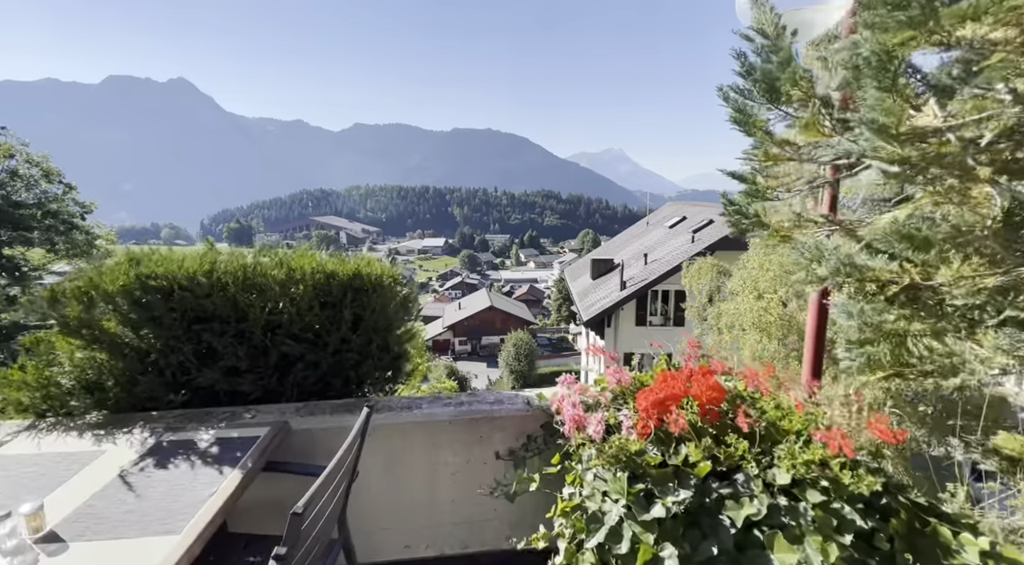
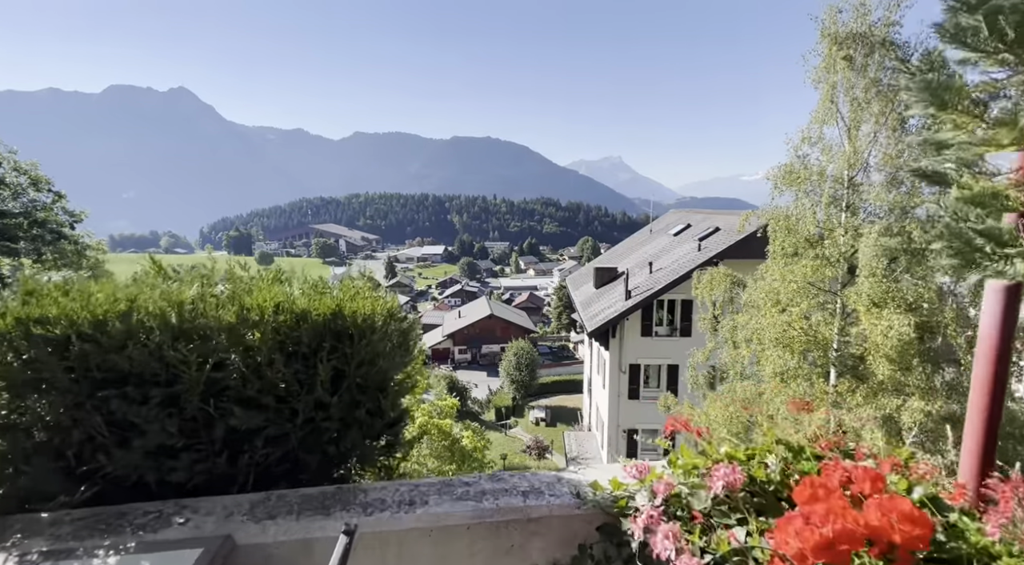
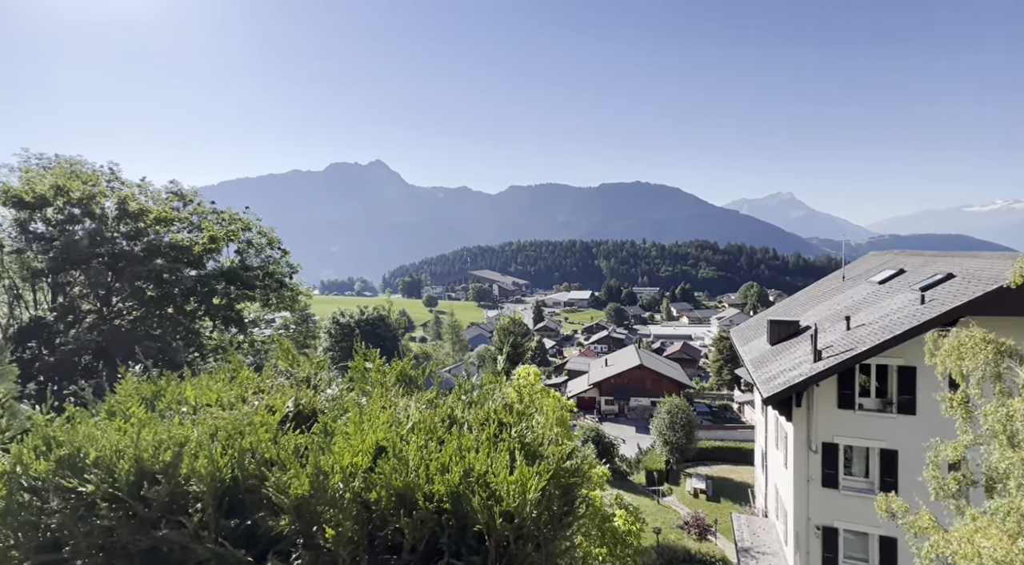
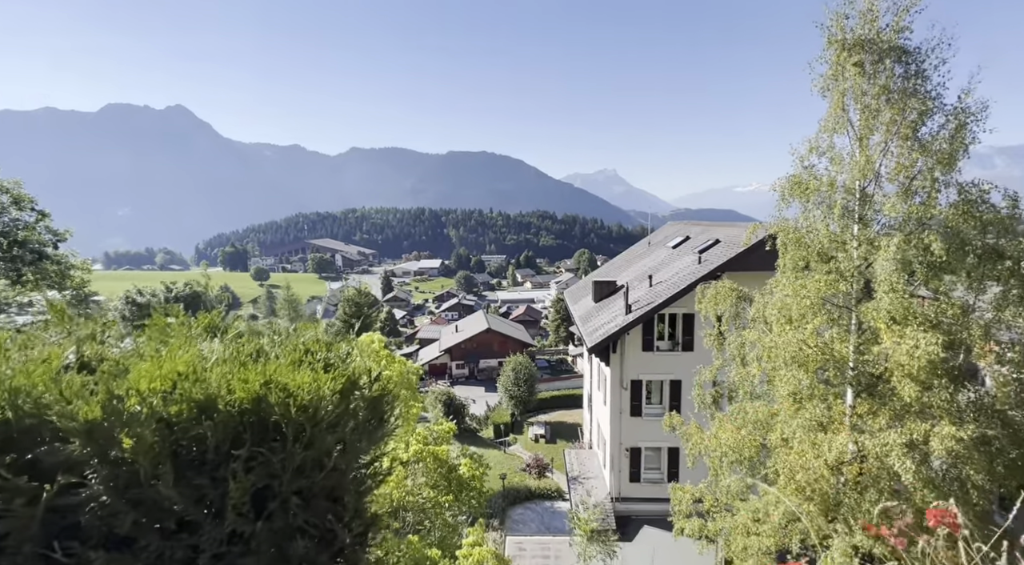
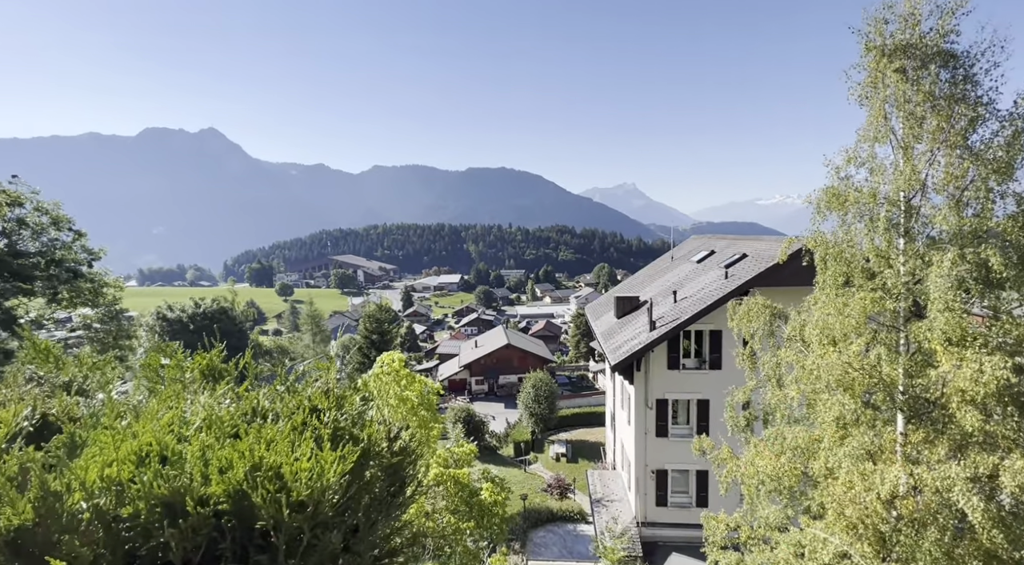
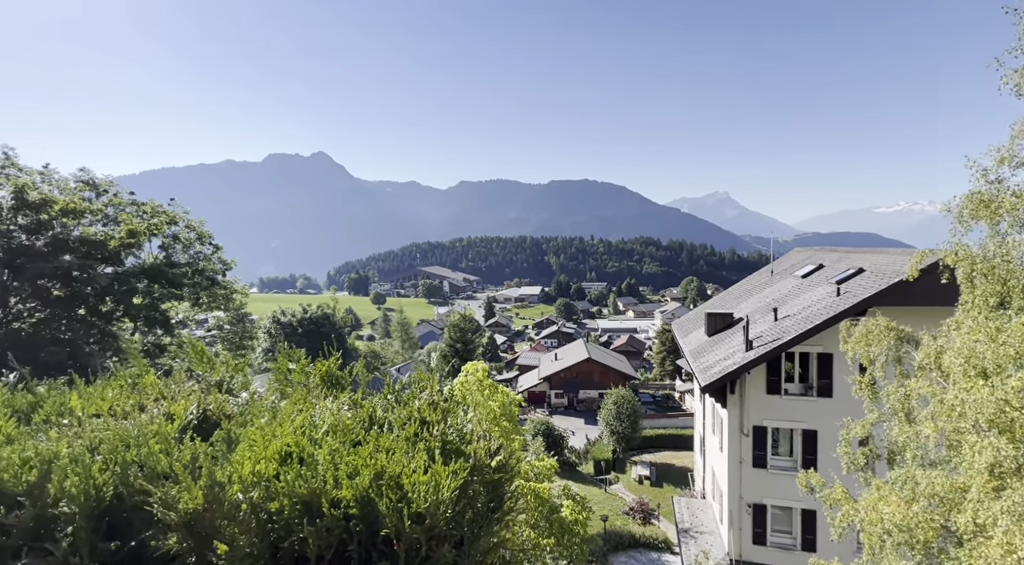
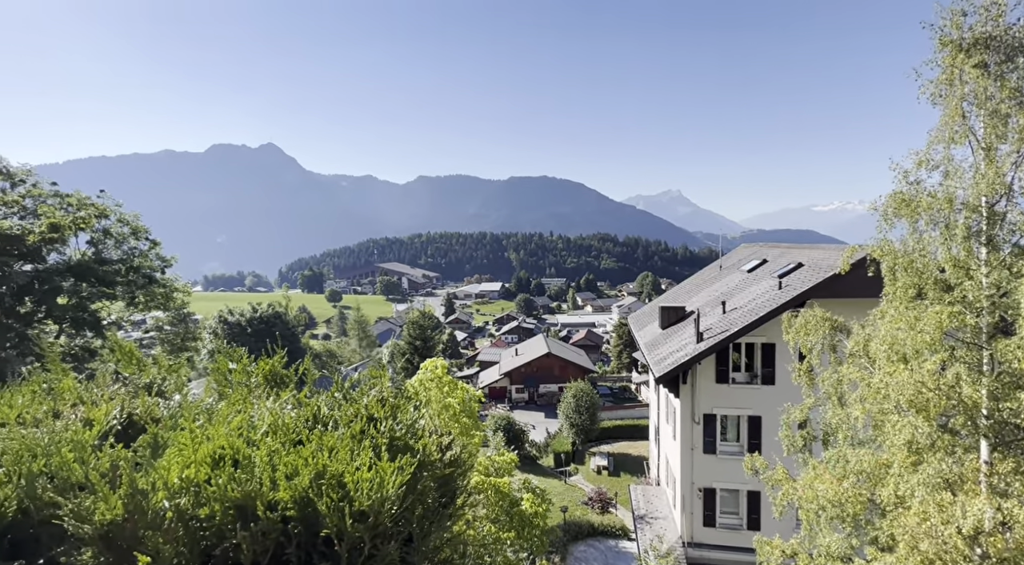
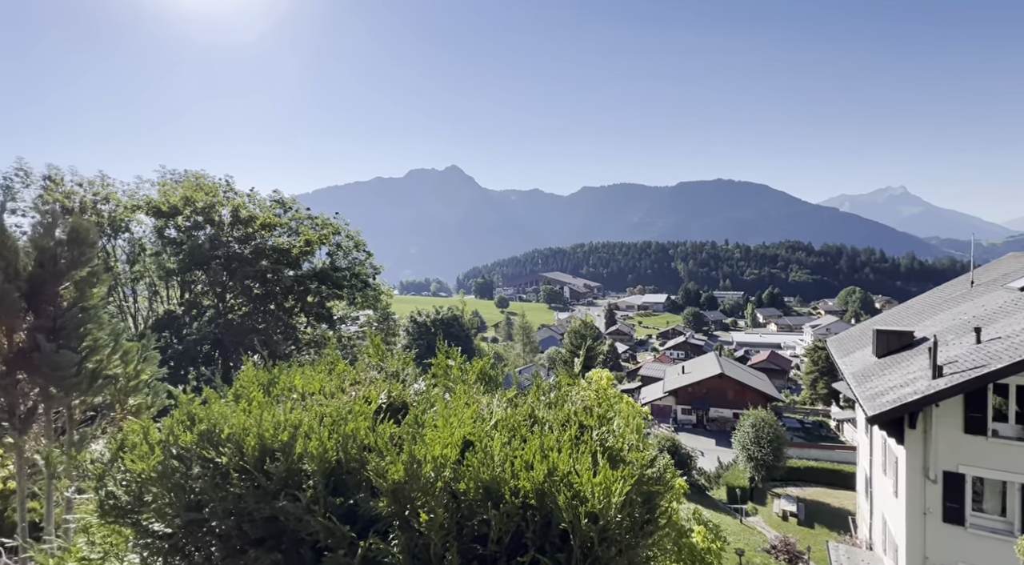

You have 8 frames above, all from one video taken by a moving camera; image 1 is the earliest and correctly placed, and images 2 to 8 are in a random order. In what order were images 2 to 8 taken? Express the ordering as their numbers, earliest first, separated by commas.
2, 4, 5, 7, 6, 3, 8
